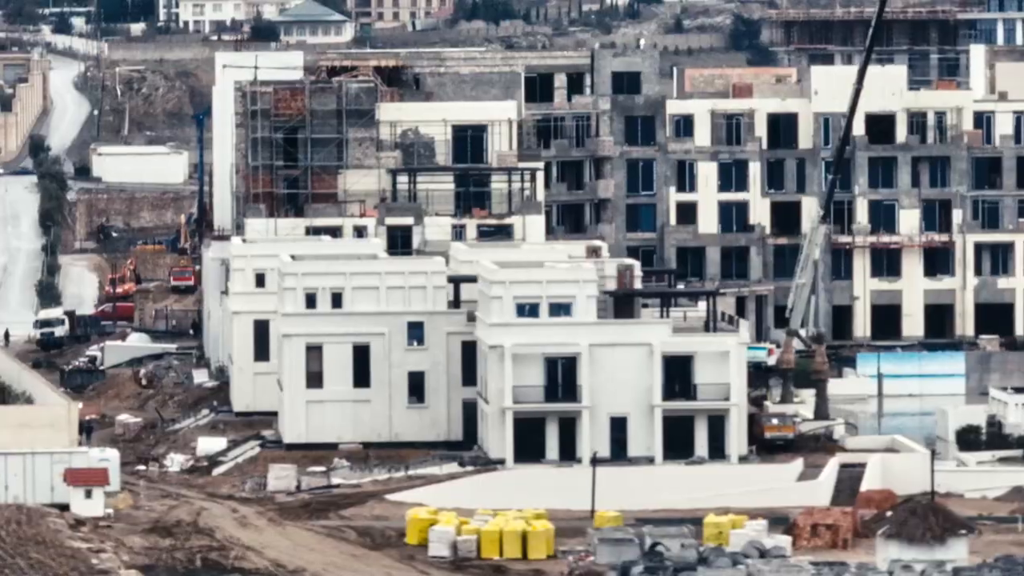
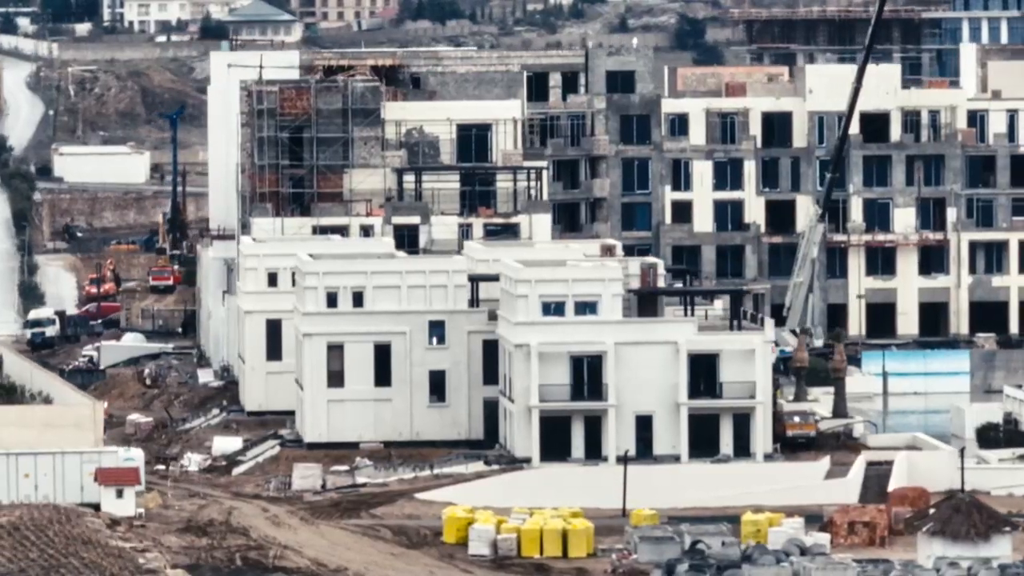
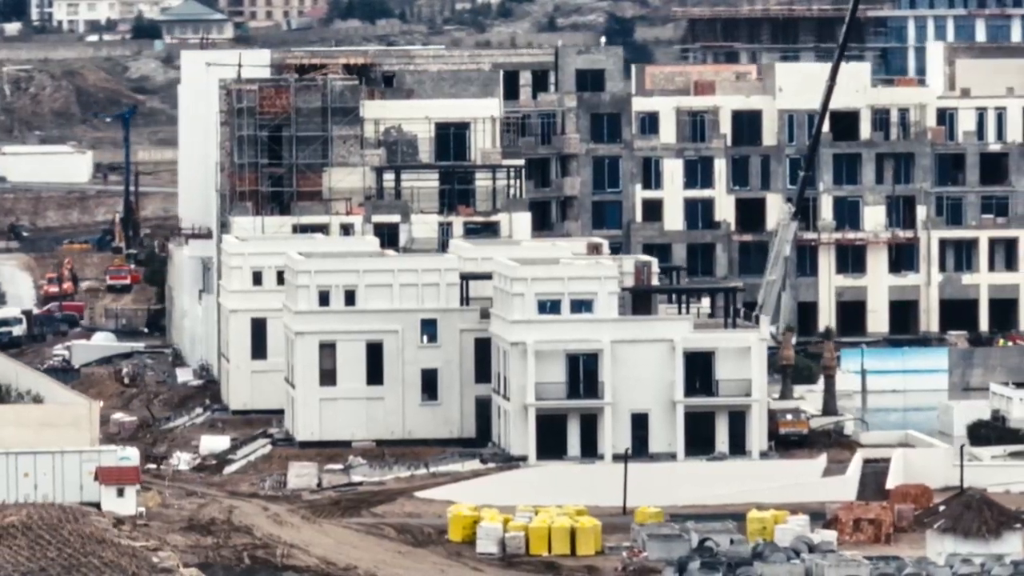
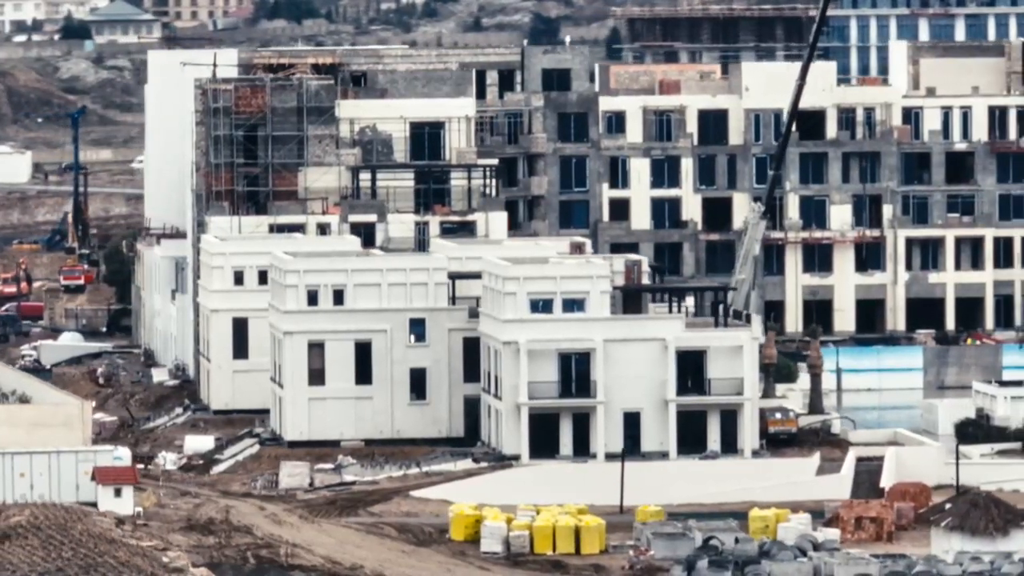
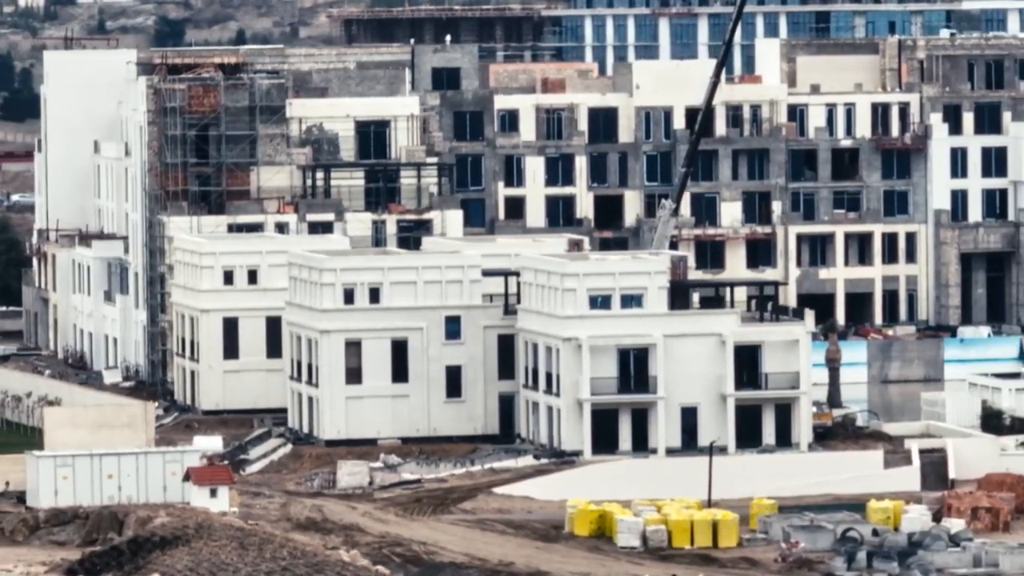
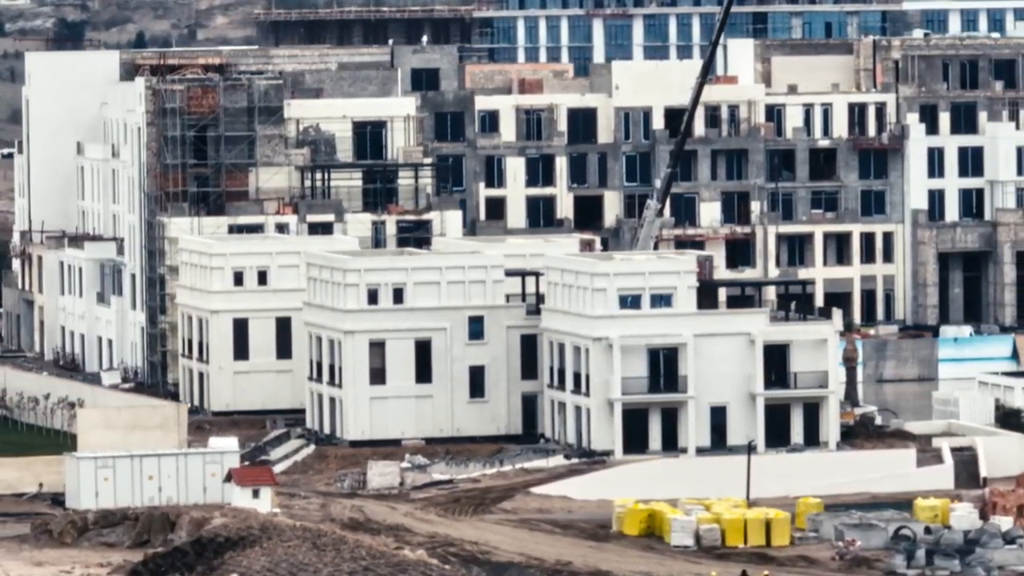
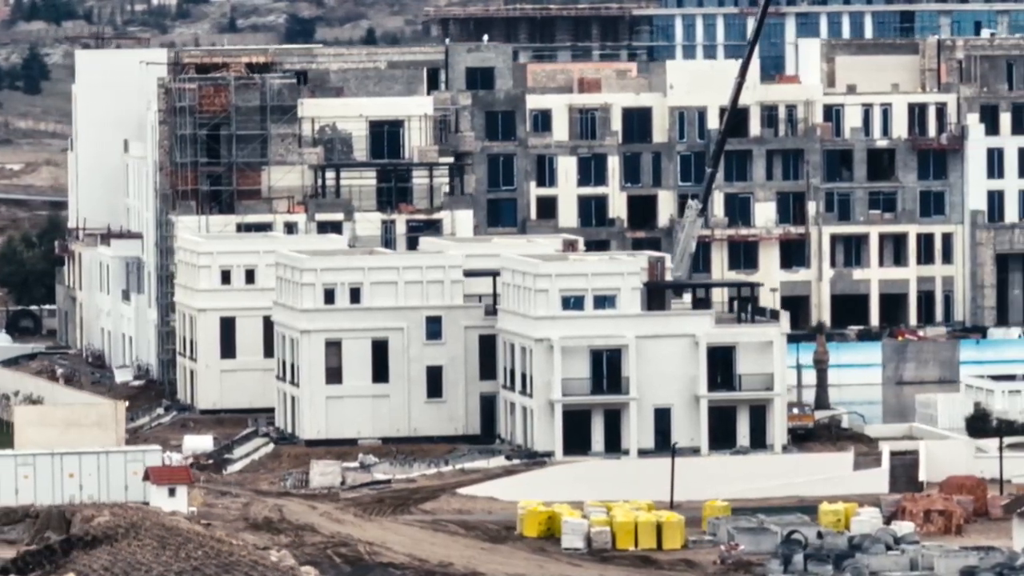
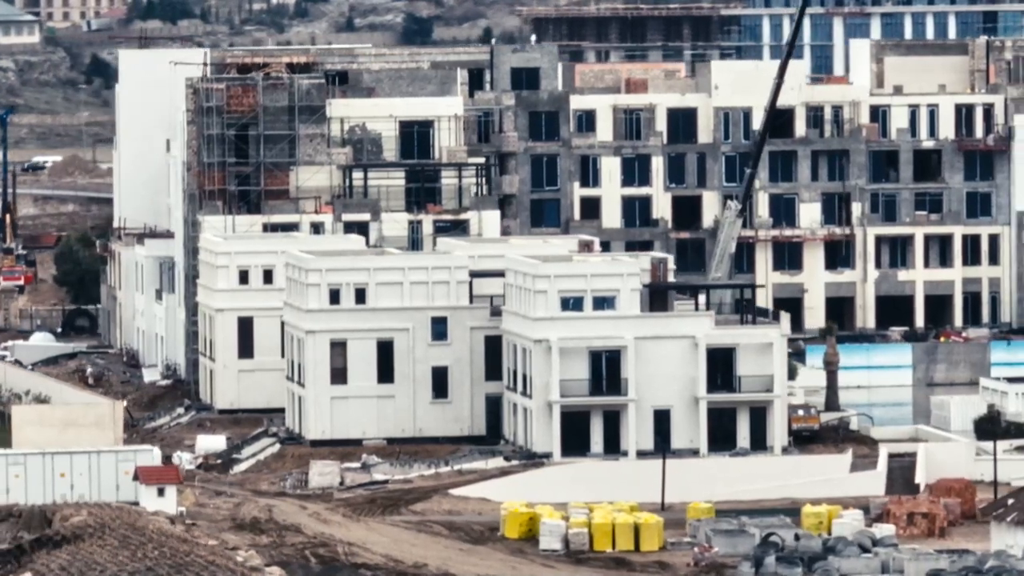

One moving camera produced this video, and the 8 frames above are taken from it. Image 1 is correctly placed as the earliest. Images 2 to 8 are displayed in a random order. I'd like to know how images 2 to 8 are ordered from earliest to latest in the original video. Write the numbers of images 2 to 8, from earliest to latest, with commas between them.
2, 3, 4, 8, 7, 5, 6
